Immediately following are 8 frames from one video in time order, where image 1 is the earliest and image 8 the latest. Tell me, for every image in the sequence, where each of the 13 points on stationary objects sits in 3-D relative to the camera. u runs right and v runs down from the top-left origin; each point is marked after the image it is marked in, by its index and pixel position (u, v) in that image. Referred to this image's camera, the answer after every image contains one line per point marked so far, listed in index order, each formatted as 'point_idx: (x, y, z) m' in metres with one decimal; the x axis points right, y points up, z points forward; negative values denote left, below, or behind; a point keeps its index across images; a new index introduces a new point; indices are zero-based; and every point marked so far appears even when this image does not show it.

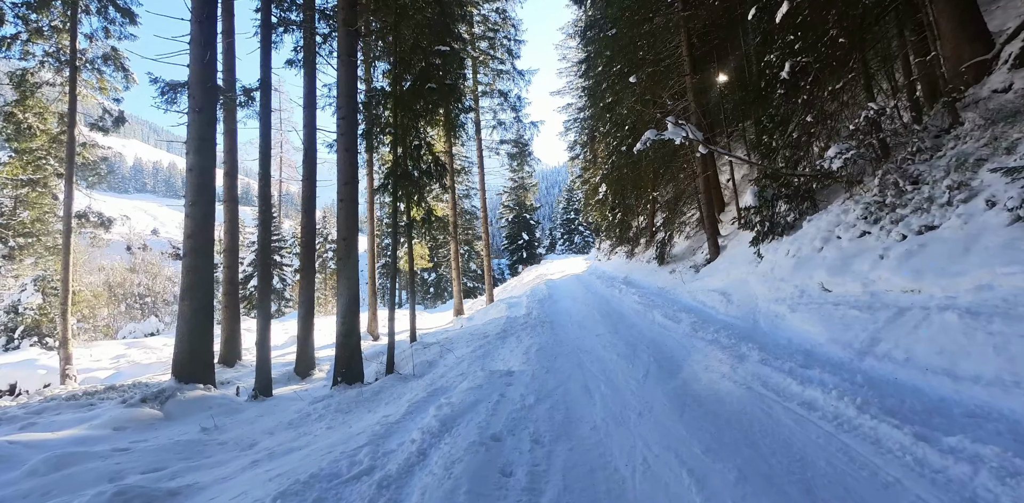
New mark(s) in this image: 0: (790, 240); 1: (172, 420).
0: (+5.3, +0.2, +9.1) m
1: (-4.5, -2.3, +6.4) m
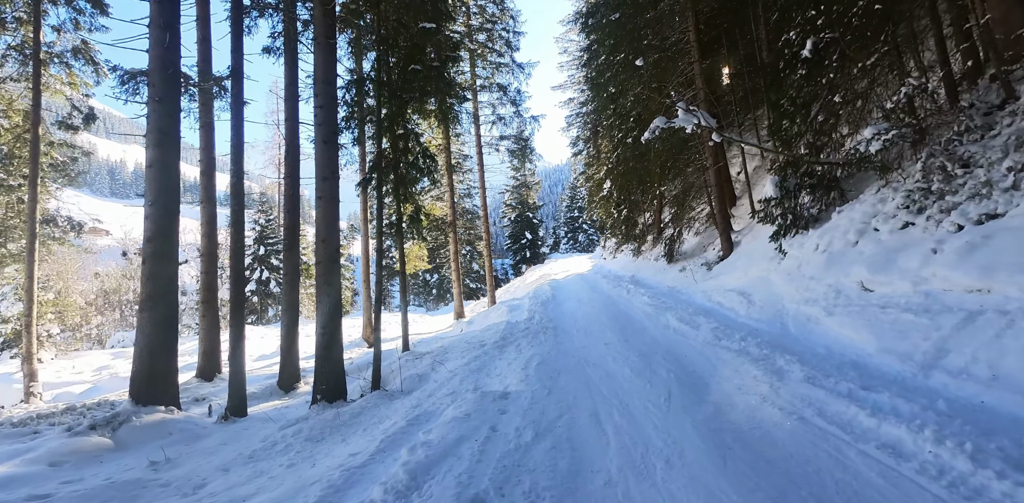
0: (+5.3, +0.3, +8.2) m
1: (-4.5, -2.3, +5.6) m
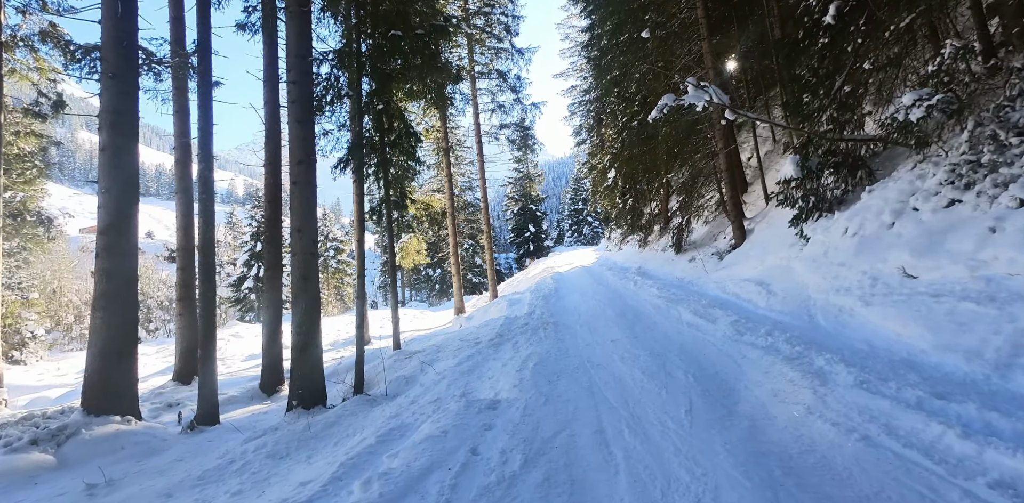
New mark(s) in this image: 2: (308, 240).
0: (+5.2, +0.5, +7.5) m
1: (-4.6, -2.2, +4.9) m
2: (-2.9, +0.2, +6.9) m
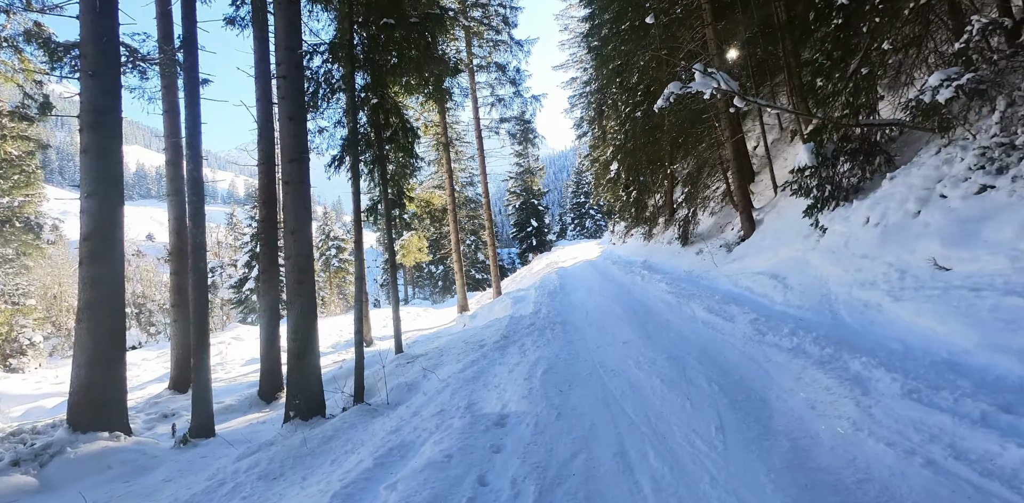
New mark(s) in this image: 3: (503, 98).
0: (+5.2, +0.7, +7.1) m
1: (-4.5, -2.3, +4.6) m
2: (-2.9, +0.1, +6.6) m
3: (-0.4, +6.3, +19.7) m
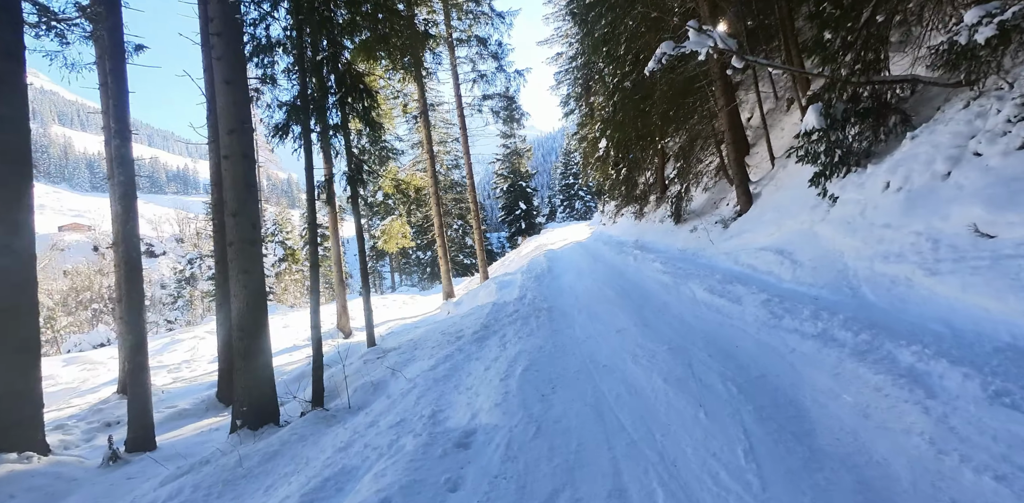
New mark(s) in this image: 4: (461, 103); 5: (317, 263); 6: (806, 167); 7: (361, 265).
0: (+4.9, +1.1, +6.3) m
1: (-4.7, -2.3, +3.8) m
2: (-3.2, +0.3, +5.7) m
3: (-1.1, +7.0, +18.6) m
4: (-2.1, +6.1, +19.3) m
5: (-2.5, -0.2, +6.0) m
6: (+6.1, +1.7, +9.8) m
7: (-3.0, -0.3, +9.6) m
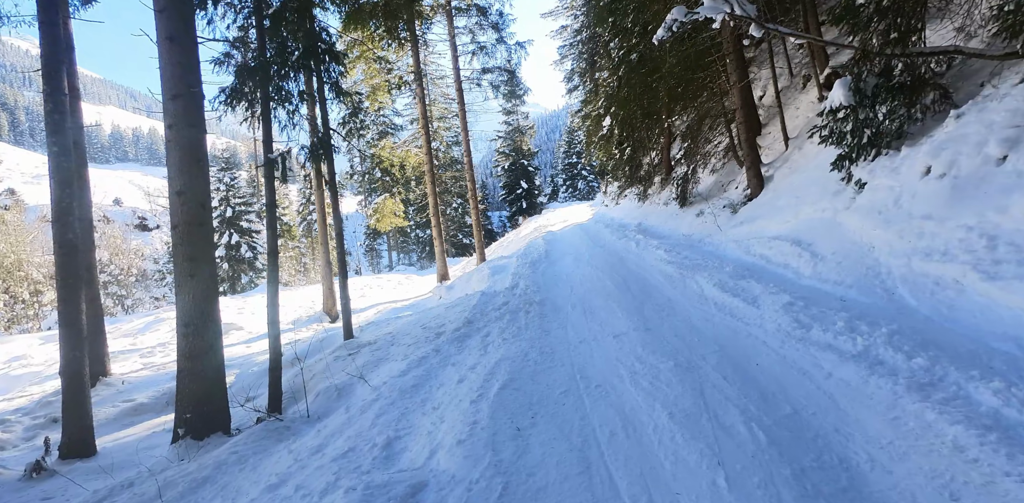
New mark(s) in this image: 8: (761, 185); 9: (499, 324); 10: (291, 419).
0: (+4.8, +1.2, +5.6) m
1: (-4.9, -2.2, +3.2) m
2: (-3.3, +0.5, +5.0) m
3: (-1.1, +7.7, +17.6) m
4: (-2.1, +6.8, +18.3) m
5: (-2.6, 0.0, +5.3) m
6: (+5.9, +1.9, +9.0) m
7: (-3.2, +0.1, +8.9) m
8: (+6.4, +1.7, +12.4) m
9: (-0.2, -0.9, +5.8) m
10: (-2.1, -1.6, +4.6) m
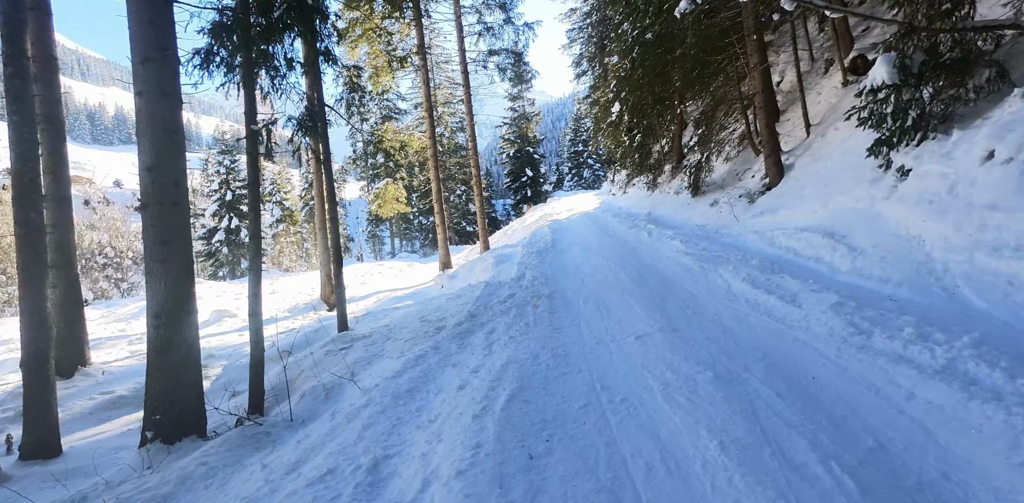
0: (+4.9, +1.2, +5.0) m
1: (-4.9, -2.0, +2.8) m
2: (-3.2, +0.6, +4.5) m
3: (-0.8, +8.1, +16.9) m
4: (-1.8, +7.3, +17.6) m
5: (-2.5, +0.2, +4.8) m
6: (+6.1, +2.0, +8.4) m
7: (-3.1, +0.3, +8.4) m
8: (+6.6, +1.9, +11.8) m
9: (-0.1, -0.7, +5.3) m
10: (-2.1, -1.5, +4.1) m
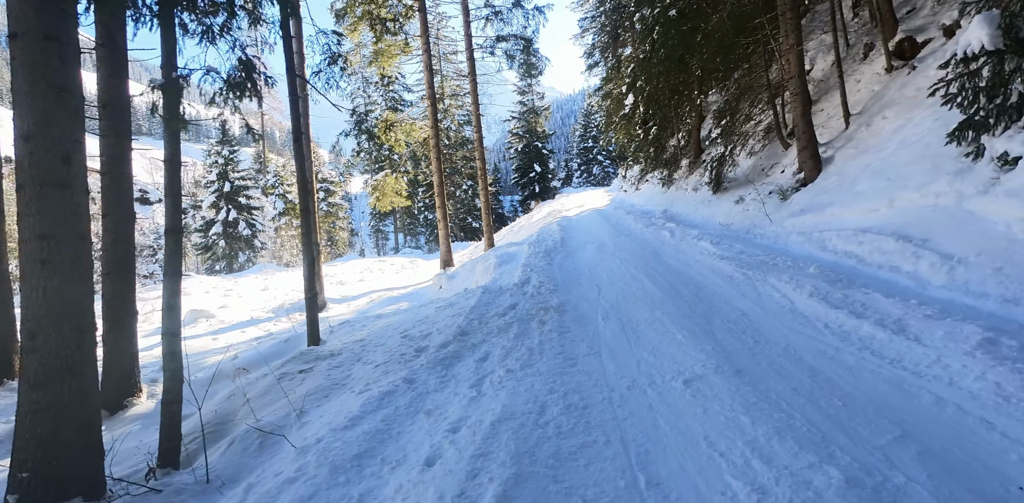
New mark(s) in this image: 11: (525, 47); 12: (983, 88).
0: (+4.9, +1.1, +3.7) m
1: (-4.9, -2.0, +1.7) m
2: (-3.2, +0.7, +3.3) m
3: (-0.5, +8.2, +15.6) m
4: (-1.5, +7.4, +16.4) m
5: (-2.5, +0.2, +3.7) m
6: (+6.2, +2.0, +7.1) m
7: (-3.0, +0.4, +7.3) m
8: (+6.7, +1.9, +10.5) m
9: (-0.1, -0.8, +4.2) m
10: (-2.1, -1.5, +3.0) m
11: (+0.4, +7.1, +16.1) m
12: (+5.3, +1.8, +5.4) m
